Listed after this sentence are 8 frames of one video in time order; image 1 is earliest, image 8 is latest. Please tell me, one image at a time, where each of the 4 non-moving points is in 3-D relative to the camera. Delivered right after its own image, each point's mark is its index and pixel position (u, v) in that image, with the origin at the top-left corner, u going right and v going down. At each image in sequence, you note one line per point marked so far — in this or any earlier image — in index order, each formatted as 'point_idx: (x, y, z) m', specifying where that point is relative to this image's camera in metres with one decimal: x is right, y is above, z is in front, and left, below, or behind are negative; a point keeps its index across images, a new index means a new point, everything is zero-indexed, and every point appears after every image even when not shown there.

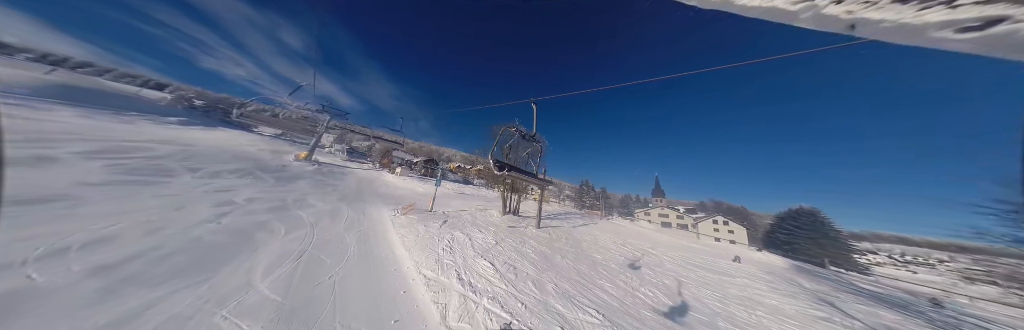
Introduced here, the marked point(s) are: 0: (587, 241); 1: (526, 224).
0: (+3.9, -3.8, +8.0) m
1: (+0.9, -3.5, +9.7) m
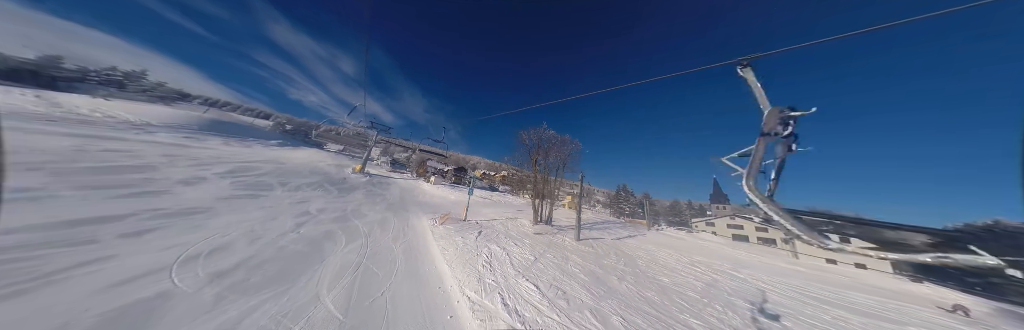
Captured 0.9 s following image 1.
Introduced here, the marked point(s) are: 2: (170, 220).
0: (+5.6, -3.9, +6.8) m
1: (+2.9, -3.9, +8.9) m
2: (-10.7, -1.7, +5.1) m
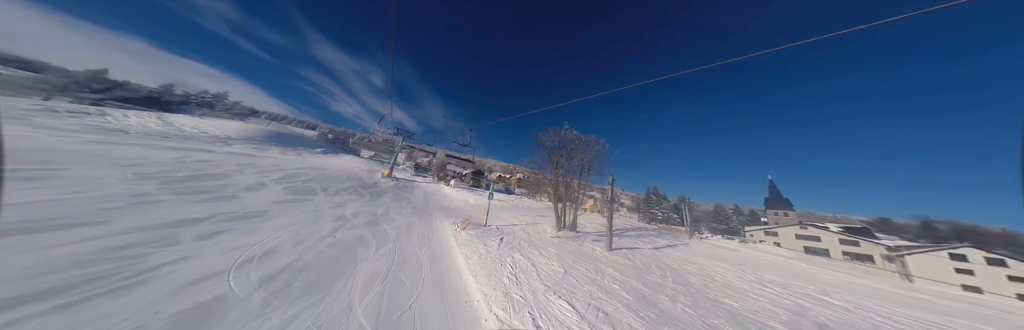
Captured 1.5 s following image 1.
0: (+6.6, -4.0, +5.8) m
1: (+4.1, -4.0, +8.2) m
2: (-9.9, -2.1, +5.8) m
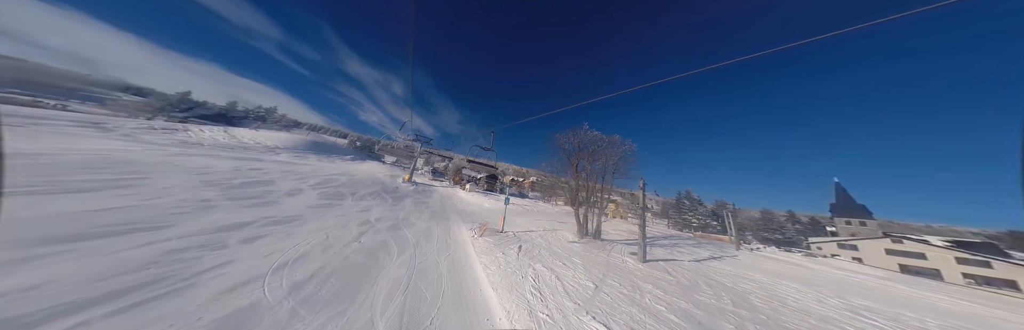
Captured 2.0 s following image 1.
0: (+7.3, -4.0, +4.9) m
1: (+5.1, -4.1, +7.4) m
2: (-9.1, -2.4, +6.2) m
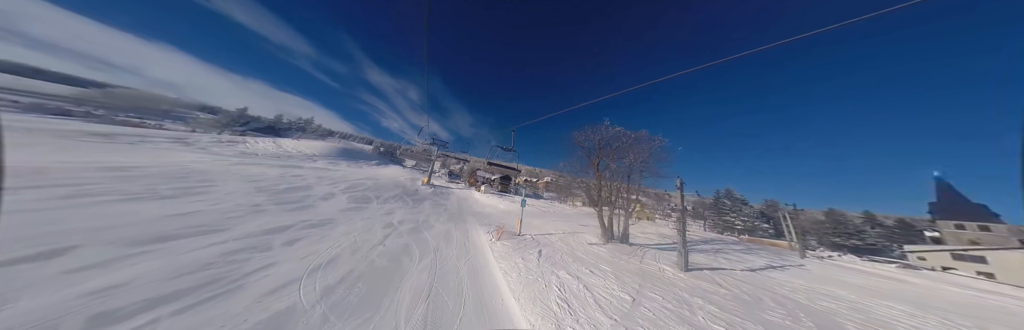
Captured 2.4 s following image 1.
0: (+8.0, -3.9, +3.9) m
1: (+6.0, -4.0, +6.7) m
2: (-8.3, -2.7, +6.6) m
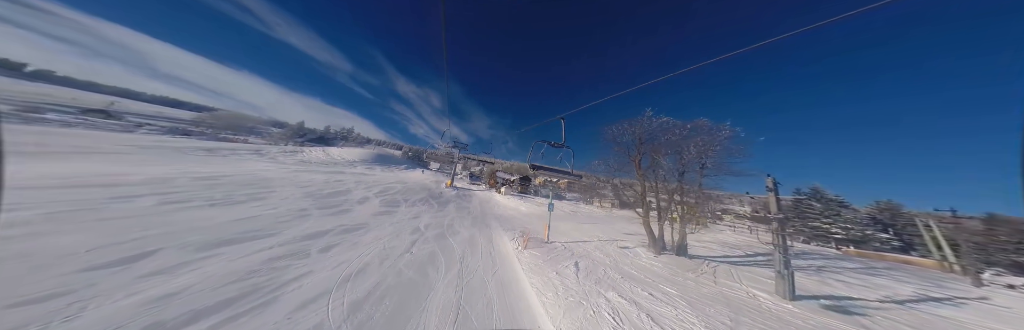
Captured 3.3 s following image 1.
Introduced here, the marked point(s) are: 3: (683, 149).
0: (+8.8, -3.7, +2.2) m
1: (+7.2, -3.9, +5.2) m
2: (-7.1, -3.0, +6.8) m
3: (+7.6, +0.7, +7.0) m
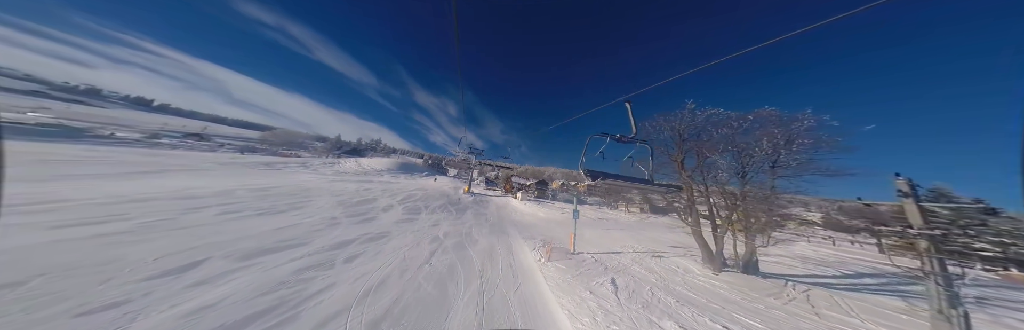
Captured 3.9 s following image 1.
0: (+9.2, -3.4, +0.7) m
1: (+7.9, -3.8, +3.8) m
2: (-6.1, -3.4, +6.9) m
3: (+8.3, +0.8, +5.7) m
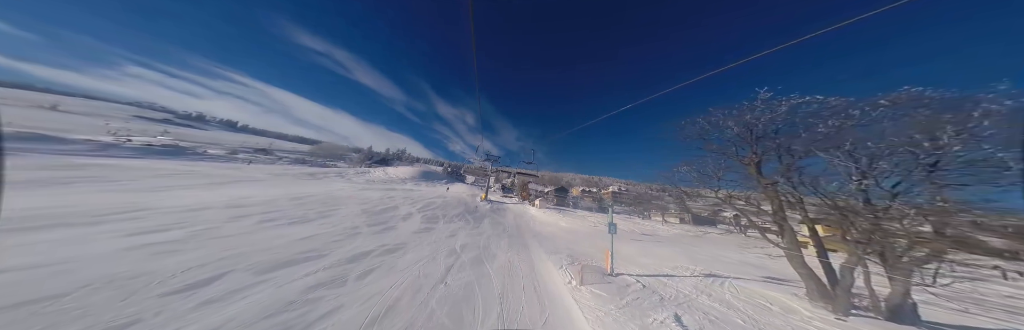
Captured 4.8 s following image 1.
0: (+9.5, -3.1, -1.2) m
1: (+8.5, -3.7, +2.0) m
2: (-5.1, -3.7, +6.5) m
3: (+9.0, +0.8, +4.0) m
